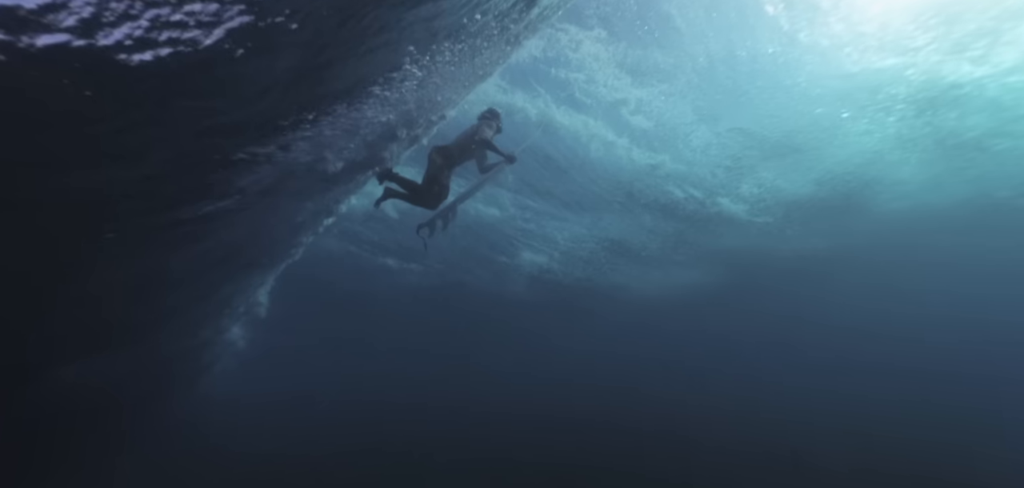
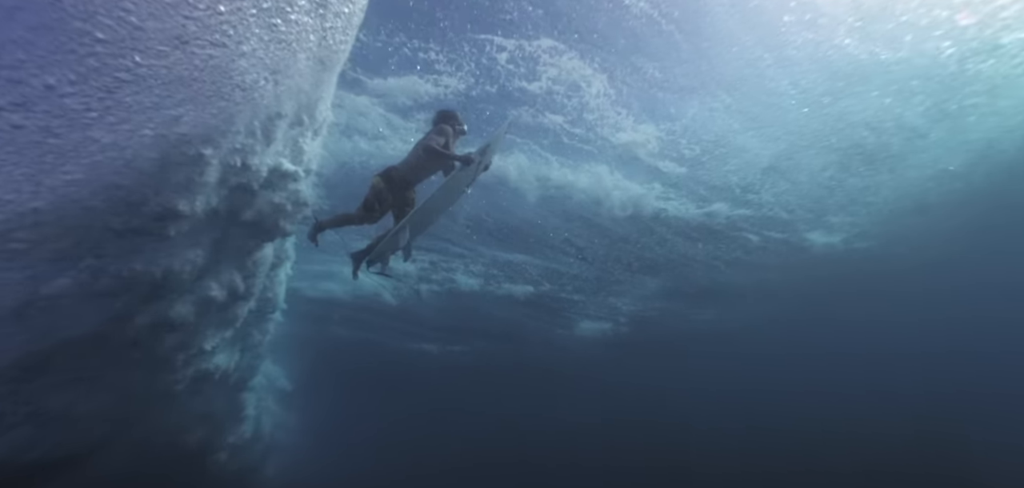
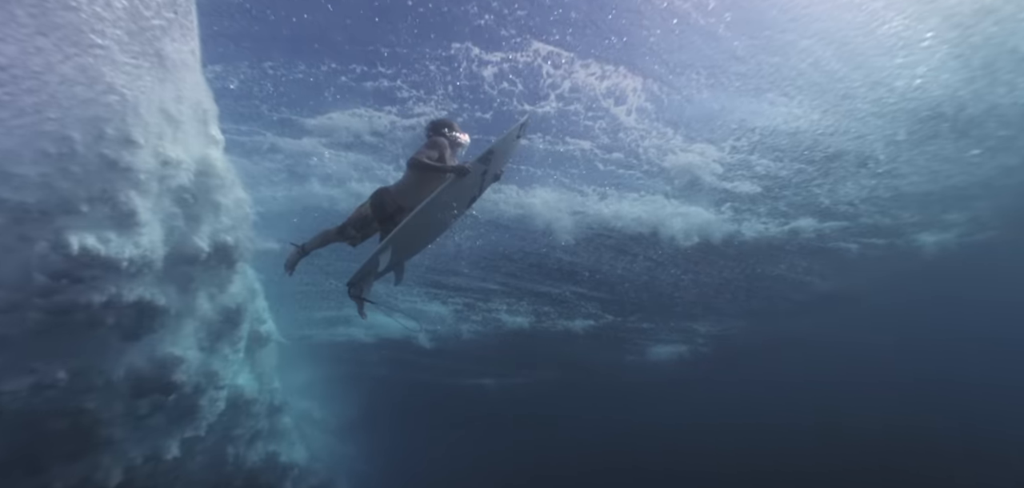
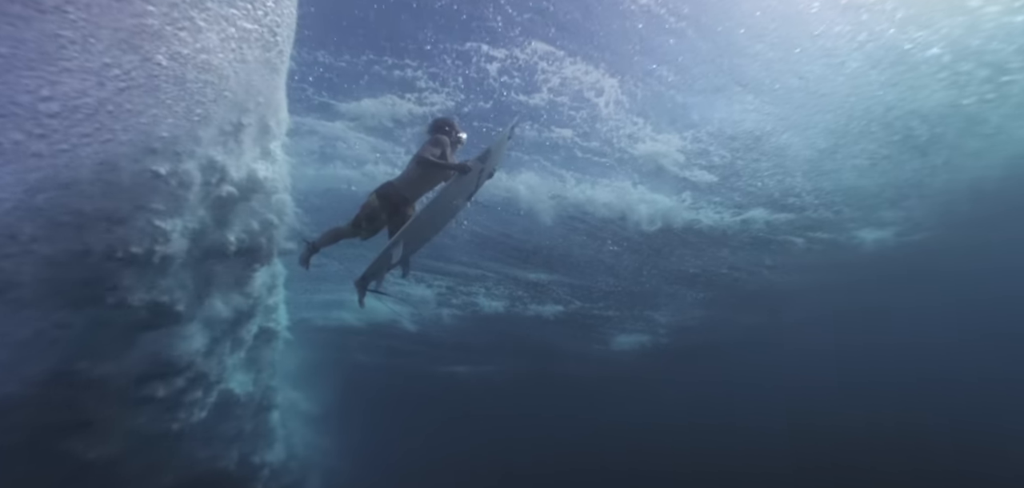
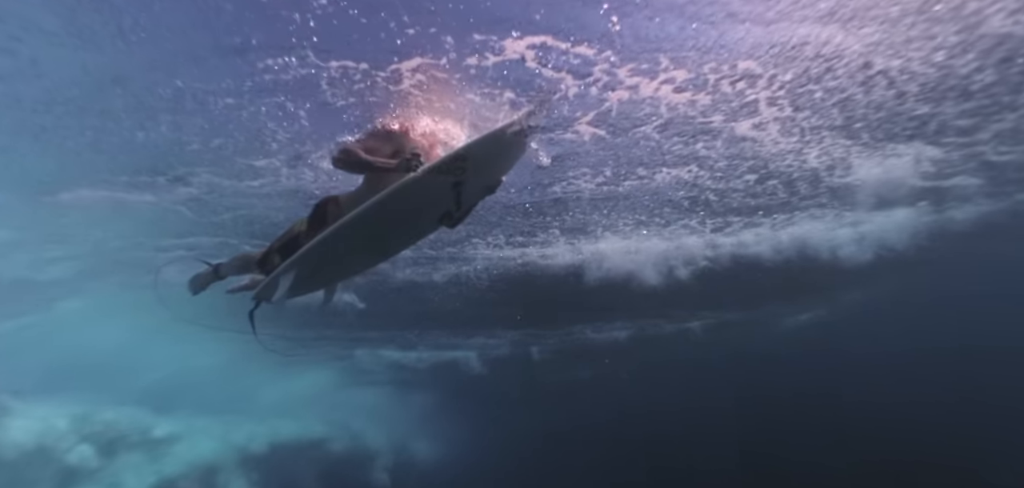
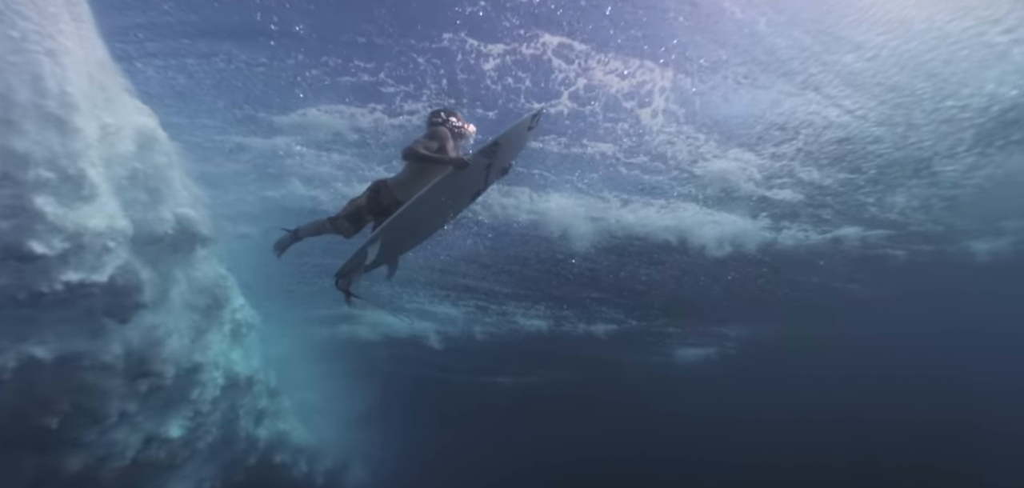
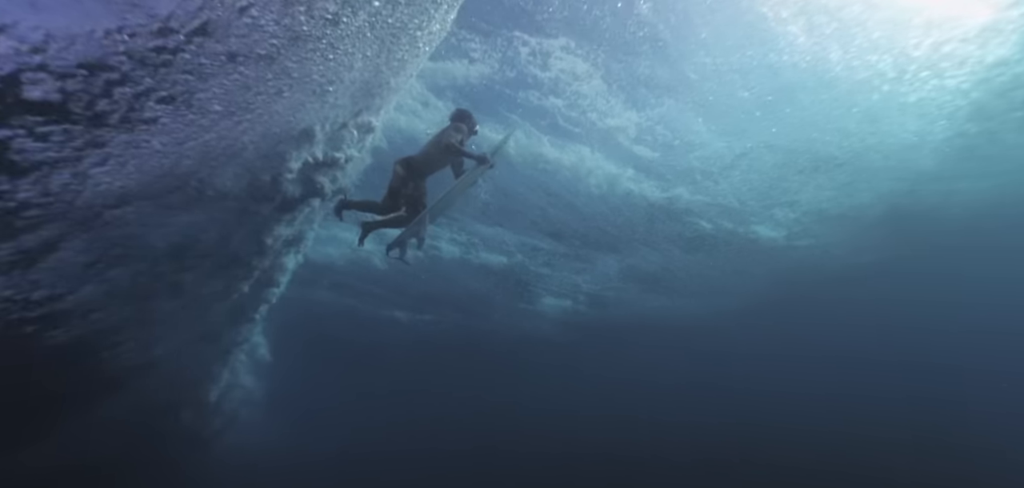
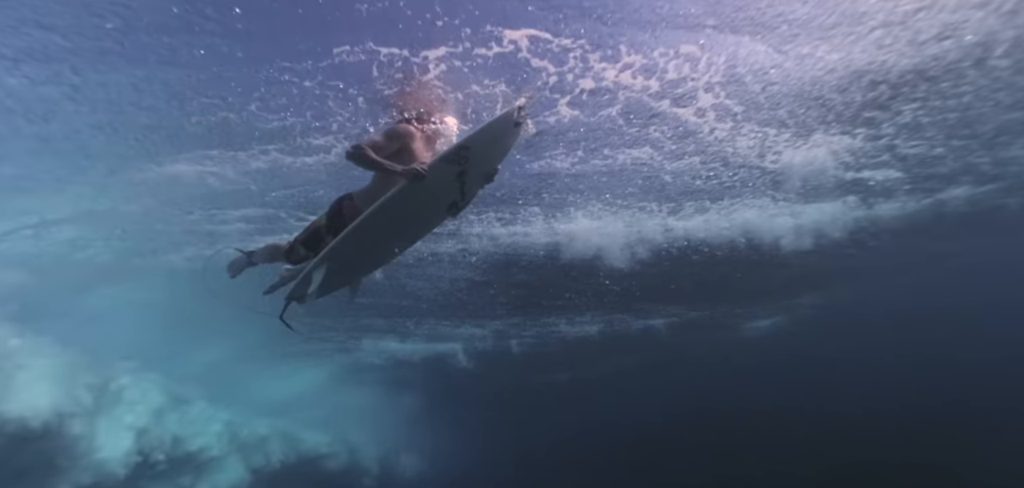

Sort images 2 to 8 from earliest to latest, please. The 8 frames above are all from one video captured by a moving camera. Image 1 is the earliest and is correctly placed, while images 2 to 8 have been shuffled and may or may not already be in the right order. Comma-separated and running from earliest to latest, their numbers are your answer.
7, 2, 4, 3, 6, 8, 5
